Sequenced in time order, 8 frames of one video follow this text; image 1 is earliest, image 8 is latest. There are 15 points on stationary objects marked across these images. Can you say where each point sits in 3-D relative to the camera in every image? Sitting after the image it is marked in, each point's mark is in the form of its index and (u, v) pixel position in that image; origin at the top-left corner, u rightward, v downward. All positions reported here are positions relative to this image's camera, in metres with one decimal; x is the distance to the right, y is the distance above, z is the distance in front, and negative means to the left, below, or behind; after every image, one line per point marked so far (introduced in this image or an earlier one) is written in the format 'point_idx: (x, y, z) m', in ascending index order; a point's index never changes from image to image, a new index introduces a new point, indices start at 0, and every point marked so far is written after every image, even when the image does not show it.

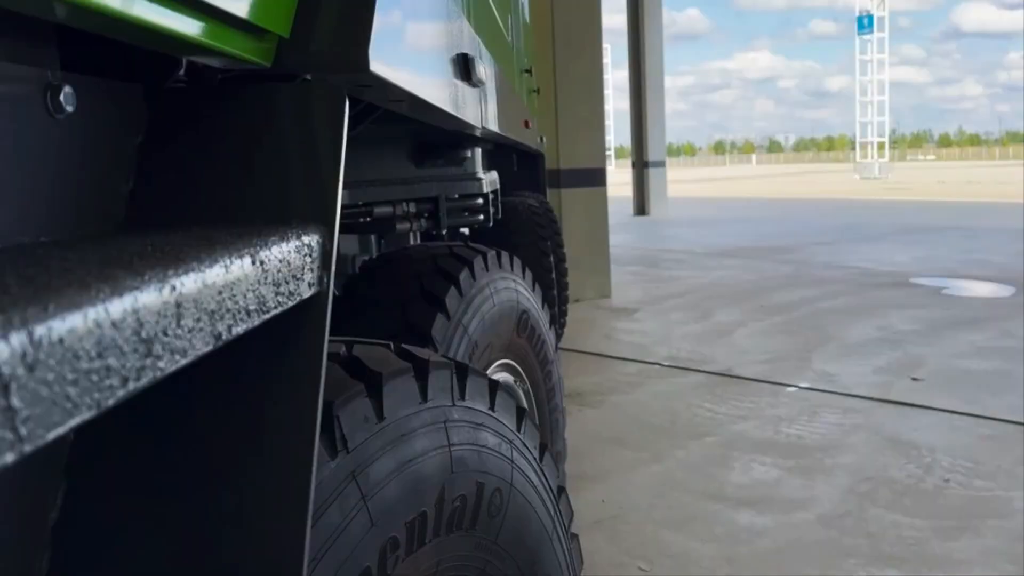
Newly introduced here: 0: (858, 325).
0: (+2.3, -0.2, +5.8) m
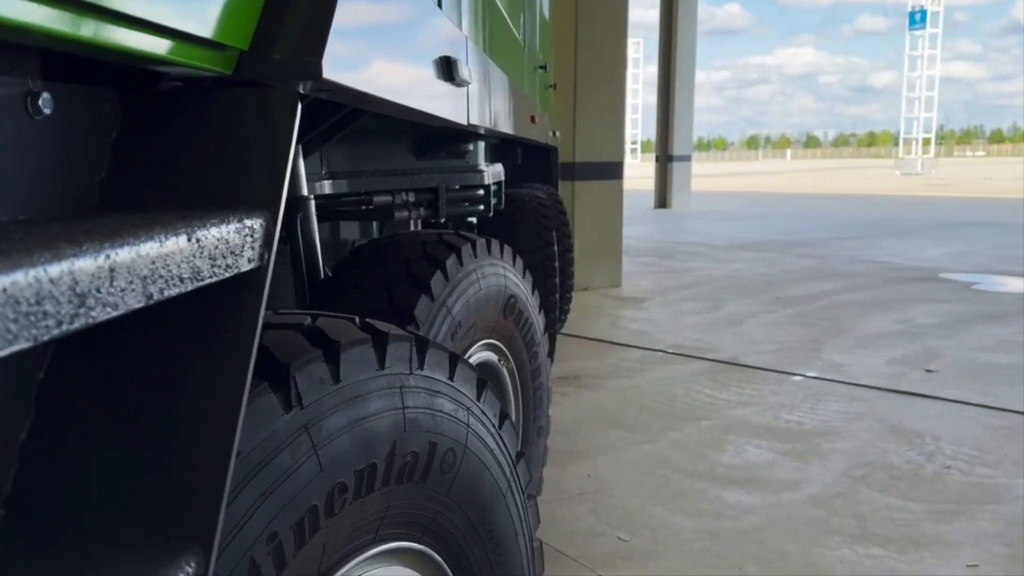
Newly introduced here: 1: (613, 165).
0: (+2.4, -0.2, +5.7) m
1: (+0.8, +1.0, +7.1) m
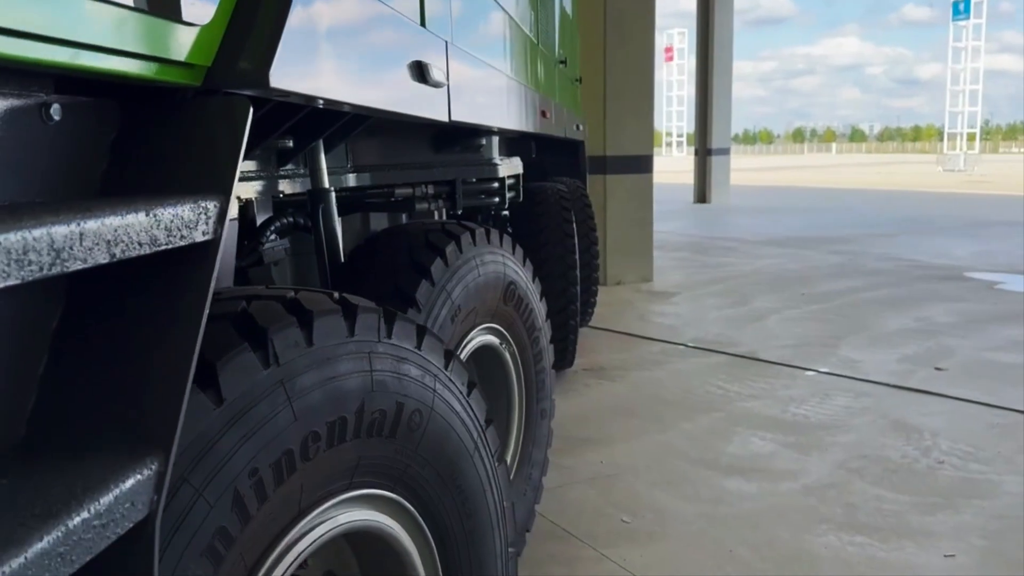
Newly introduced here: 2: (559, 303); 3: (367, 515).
0: (+2.5, -0.2, +5.8) m
1: (+1.1, +1.1, +7.3) m
2: (+0.2, -0.1, +4.0) m
3: (-0.2, -0.3, +1.1) m
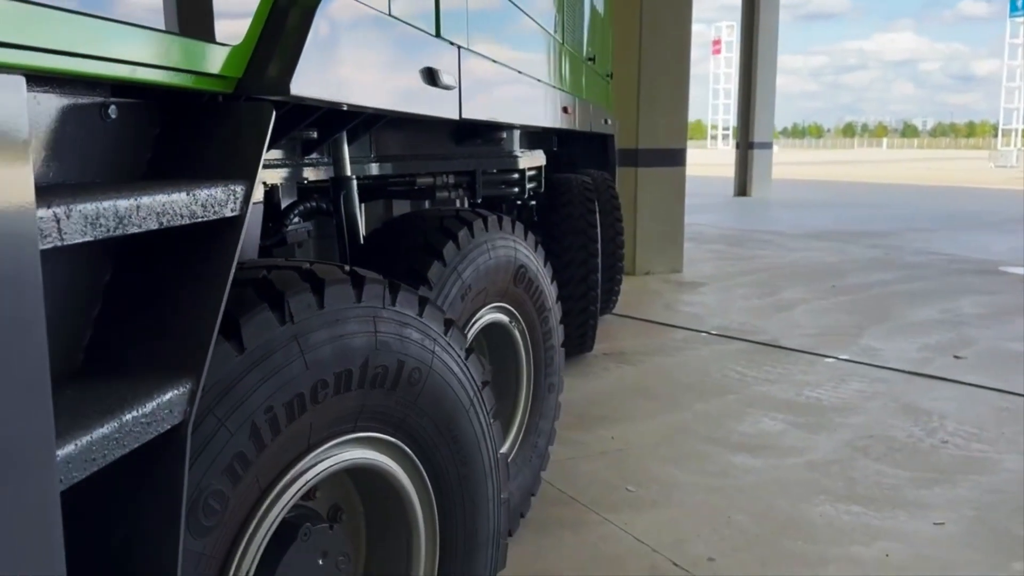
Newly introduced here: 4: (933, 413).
0: (+2.7, -0.1, +5.9) m
1: (+1.4, +1.1, +7.4) m
2: (+0.3, 0.0, +4.2) m
3: (-0.2, -0.3, +1.3) m
4: (+1.7, -0.5, +3.6) m
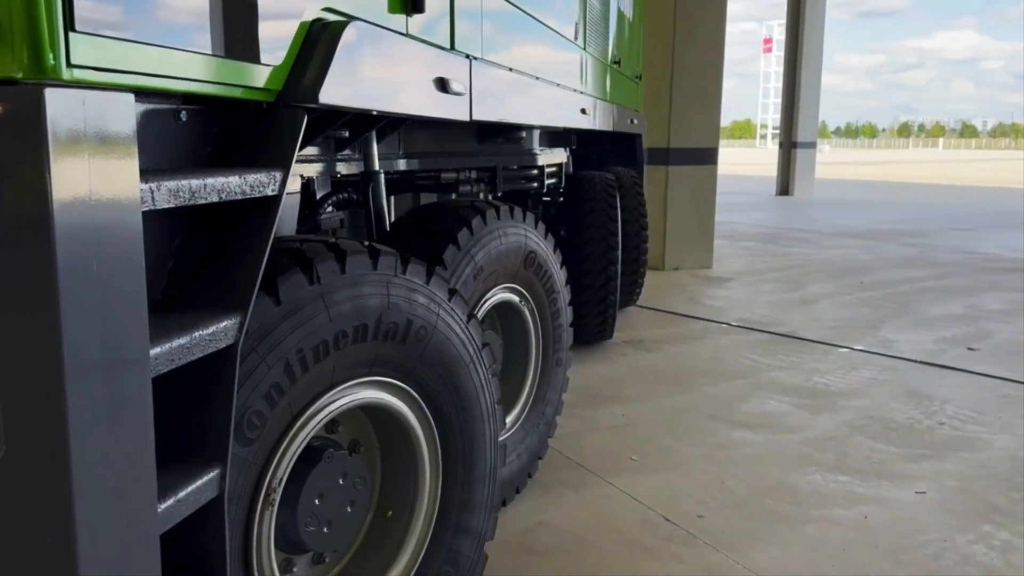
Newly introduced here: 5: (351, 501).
0: (+2.9, -0.1, +6.0) m
1: (+1.7, +1.2, +7.6) m
2: (+0.4, 0.0, +4.4) m
3: (-0.2, -0.2, +1.6) m
4: (+1.8, -0.5, +3.8) m
5: (-0.3, -0.4, +1.6) m
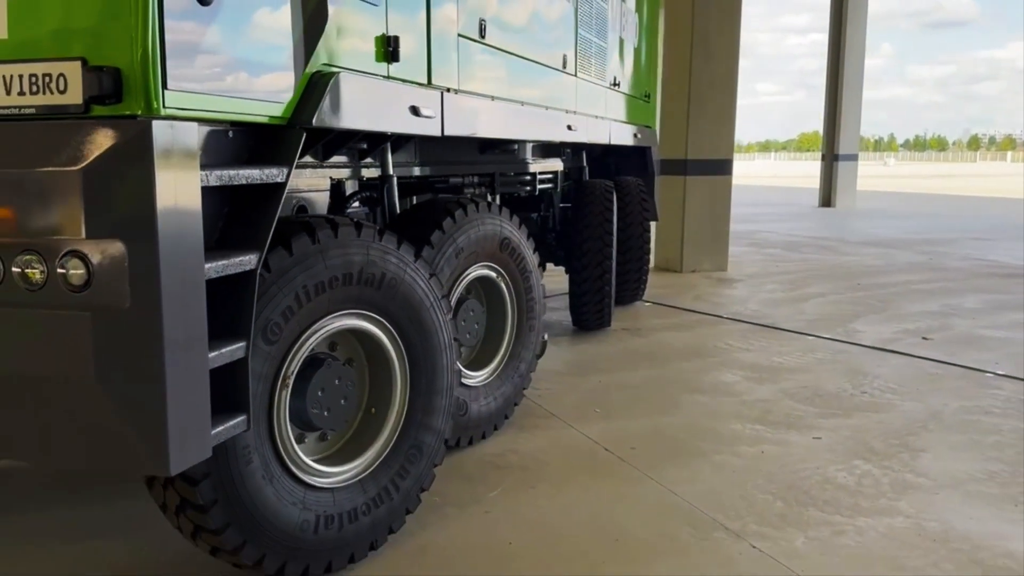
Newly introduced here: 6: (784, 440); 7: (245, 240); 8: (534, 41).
0: (+3.1, -0.1, +6.5) m
1: (+1.9, +1.2, +8.2) m
2: (+0.5, +0.1, +5.1) m
3: (-0.4, -0.1, +2.4) m
4: (+1.8, -0.4, +4.4) m
5: (-0.4, -0.3, +2.3) m
6: (+1.0, -0.6, +3.4) m
7: (-0.6, +0.1, +1.9) m
8: (+0.1, +1.1, +3.9) m
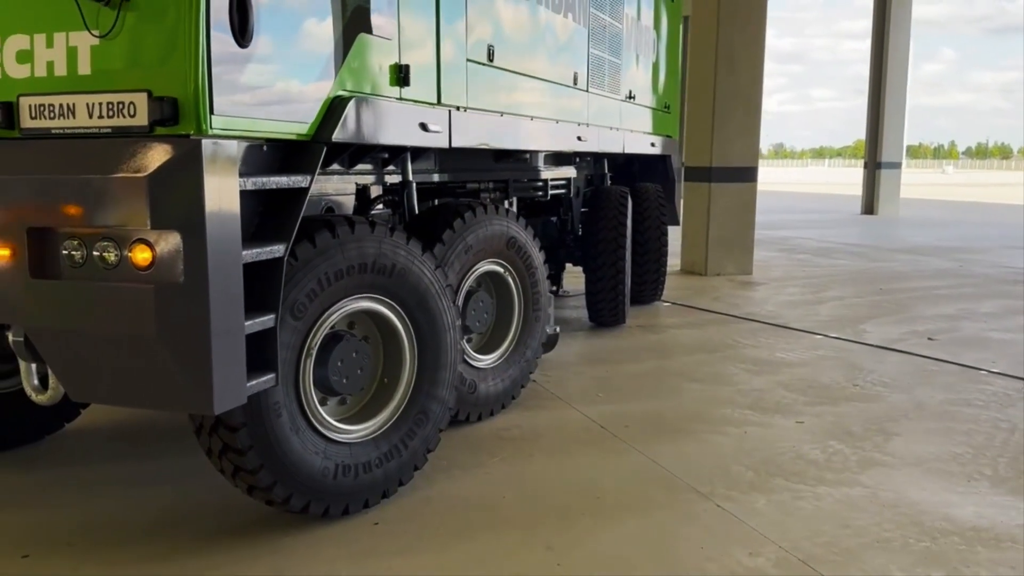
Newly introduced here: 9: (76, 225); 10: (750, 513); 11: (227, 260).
0: (+3.3, -0.1, +6.7) m
1: (+2.3, +1.1, +8.5) m
2: (+0.6, +0.1, +5.5) m
3: (-0.4, -0.1, +2.8) m
4: (+1.9, -0.4, +4.6) m
5: (-0.5, -0.2, +2.7) m
6: (+1.1, -0.6, +3.7) m
7: (-0.6, +0.1, +2.4) m
8: (+0.2, +1.1, +4.2) m
9: (-1.0, +0.1, +2.1) m
10: (+0.7, -0.7, +2.7) m
11: (-0.7, +0.1, +2.1) m
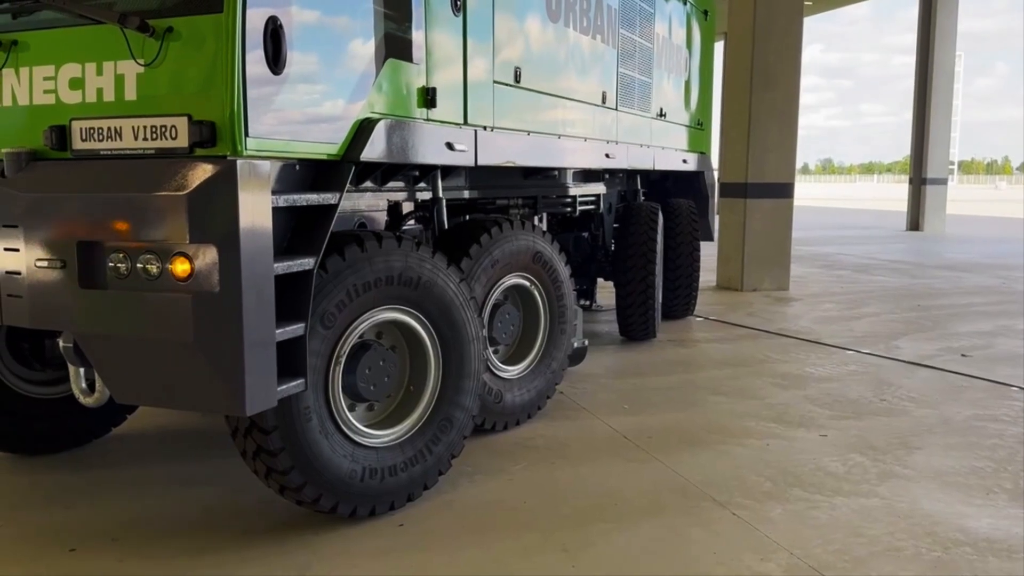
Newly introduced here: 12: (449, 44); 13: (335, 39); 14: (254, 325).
0: (+3.5, -0.2, +6.7) m
1: (+2.6, +1.0, +8.5) m
2: (+0.8, 0.0, +5.6) m
3: (-0.3, -0.1, +2.9) m
4: (+2.0, -0.5, +4.6) m
5: (-0.4, -0.3, +2.9) m
6: (+1.2, -0.6, +3.8) m
7: (-0.6, +0.1, +2.5) m
8: (+0.3, +1.0, +4.4) m
9: (-1.0, +0.1, +2.3) m
10: (+0.8, -0.7, +2.8) m
11: (-0.6, 0.0, +2.3) m
12: (-0.2, +0.9, +3.2) m
13: (-0.5, +0.7, +2.5) m
14: (-0.7, -0.1, +2.3) m
